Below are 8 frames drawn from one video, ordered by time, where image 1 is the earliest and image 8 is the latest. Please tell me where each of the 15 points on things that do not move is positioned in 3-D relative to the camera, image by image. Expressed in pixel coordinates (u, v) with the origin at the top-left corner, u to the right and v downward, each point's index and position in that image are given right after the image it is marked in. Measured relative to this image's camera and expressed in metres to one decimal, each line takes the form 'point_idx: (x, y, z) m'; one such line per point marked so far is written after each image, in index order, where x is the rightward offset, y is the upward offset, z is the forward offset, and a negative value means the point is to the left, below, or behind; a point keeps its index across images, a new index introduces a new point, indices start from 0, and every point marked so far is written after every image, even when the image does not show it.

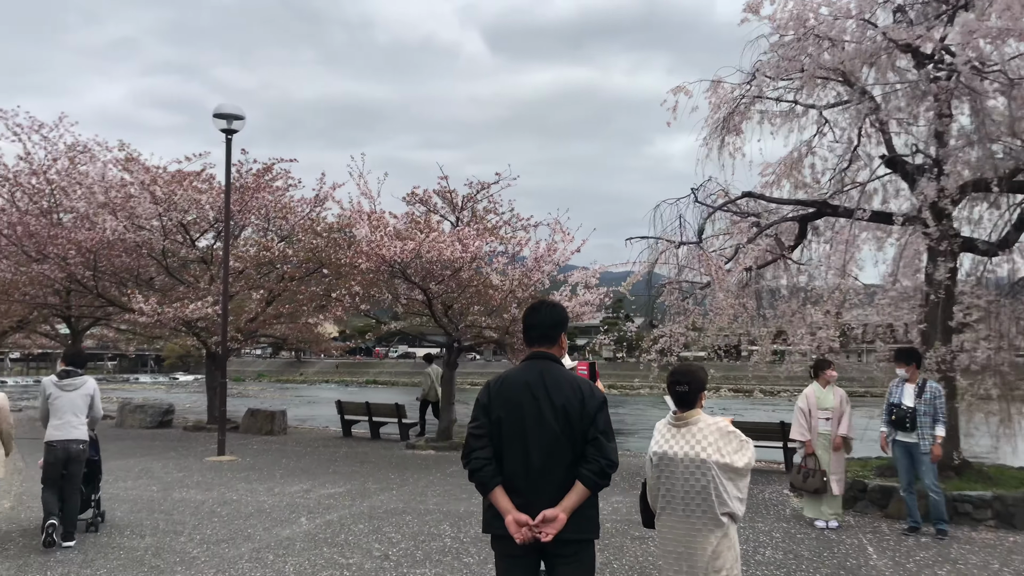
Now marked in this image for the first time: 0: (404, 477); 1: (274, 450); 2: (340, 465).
0: (-1.1, -1.9, +9.3) m
1: (-3.1, -2.1, +11.9) m
2: (-2.0, -2.0, +10.2) m
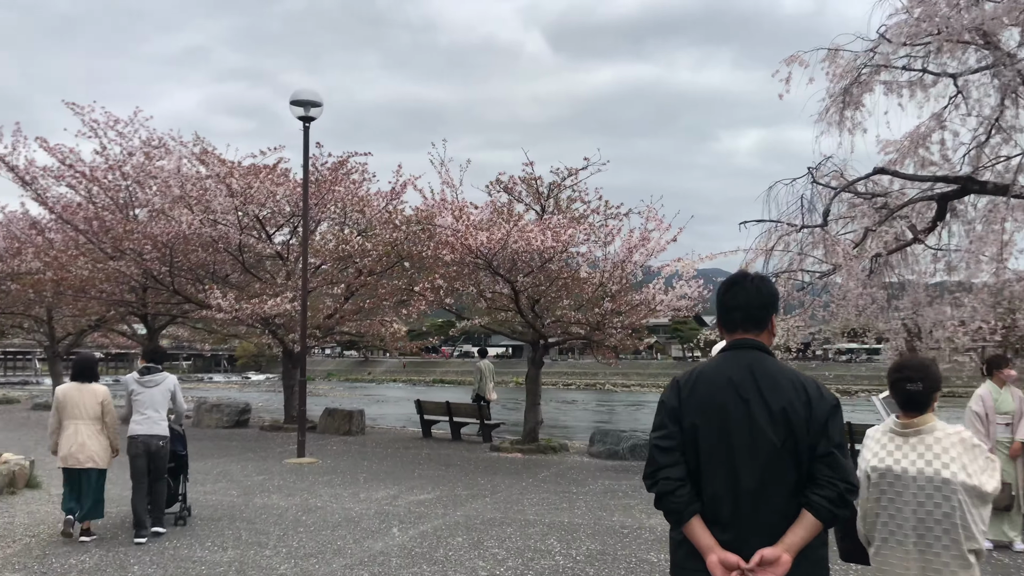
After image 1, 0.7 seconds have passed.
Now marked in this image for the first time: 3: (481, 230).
0: (-0.2, -1.9, +8.7) m
1: (-2.0, -2.1, +11.5) m
2: (-0.9, -1.9, +9.7) m
3: (-0.3, +0.7, +9.9) m
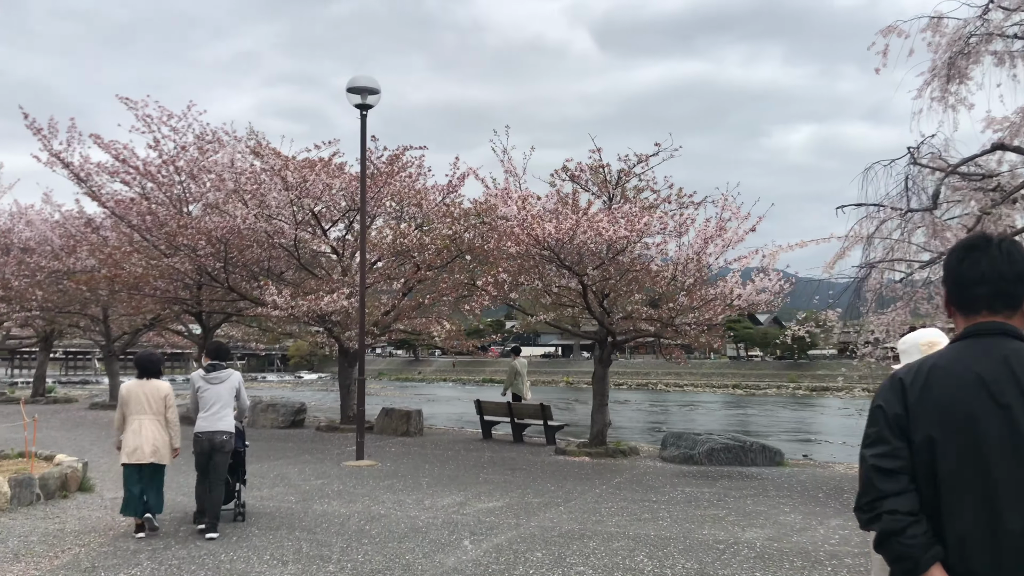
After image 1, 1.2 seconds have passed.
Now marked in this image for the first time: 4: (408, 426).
0: (+0.5, -1.8, +8.2) m
1: (-1.2, -2.0, +11.0) m
2: (-0.2, -1.9, +9.2) m
3: (+0.4, +0.7, +9.4) m
4: (-1.5, -2.0, +13.0) m
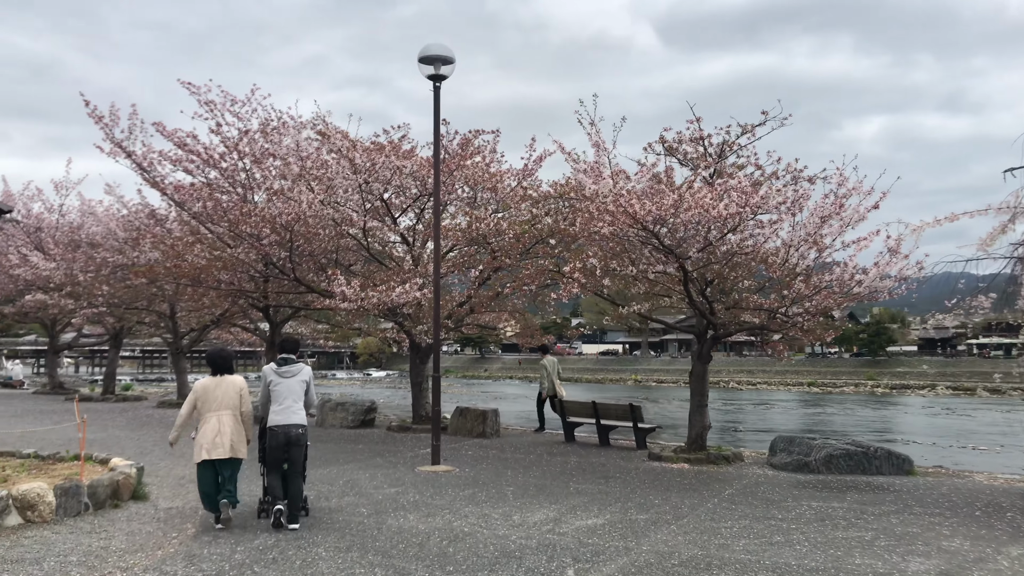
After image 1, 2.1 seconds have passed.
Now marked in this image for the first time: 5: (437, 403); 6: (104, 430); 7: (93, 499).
0: (+1.3, -1.7, +7.1) m
1: (-0.2, -1.9, +10.1) m
2: (+0.6, -1.8, +8.2) m
3: (+1.2, +0.8, +8.4) m
4: (-0.4, -1.9, +12.1) m
5: (-0.8, -1.2, +9.5) m
6: (-6.3, -2.2, +14.0) m
7: (-3.1, -1.6, +6.7) m
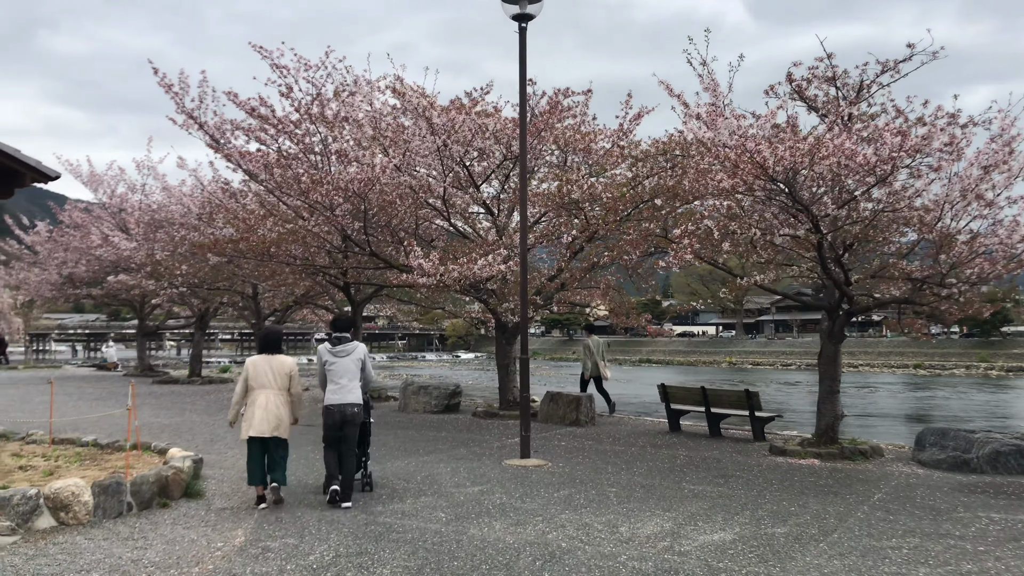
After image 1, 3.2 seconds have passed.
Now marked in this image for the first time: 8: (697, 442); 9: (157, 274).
0: (+1.9, -1.4, +5.9) m
1: (+0.8, -1.6, +9.0) m
2: (+1.4, -1.5, +7.0) m
3: (+2.0, +1.1, +7.1) m
4: (+0.8, -1.6, +11.0) m
5: (+0.1, -0.9, +8.4) m
6: (-4.9, -1.9, +13.5) m
7: (-2.5, -1.4, +5.9) m
8: (+1.9, -1.6, +9.5) m
9: (-6.8, +0.3, +17.4) m
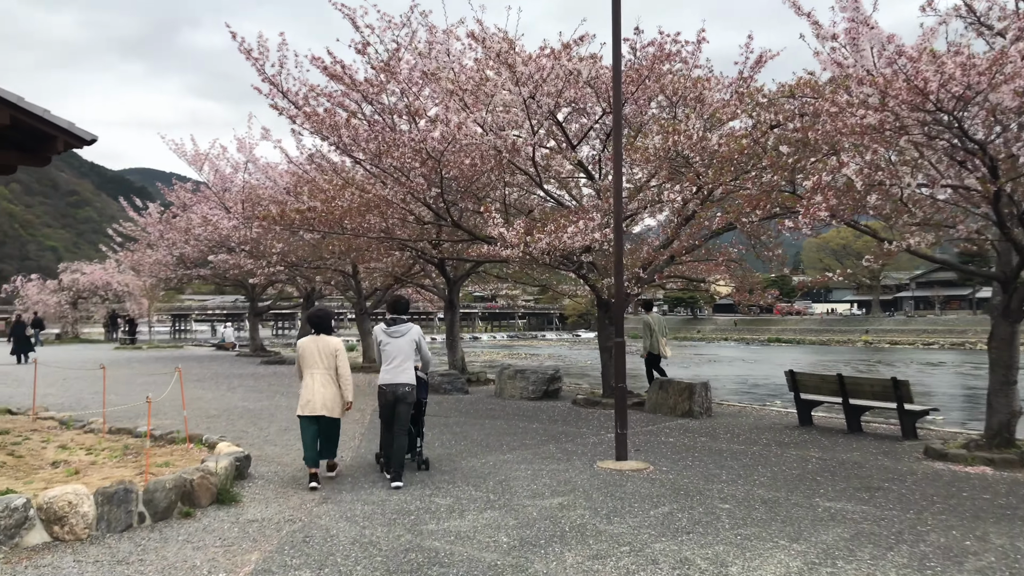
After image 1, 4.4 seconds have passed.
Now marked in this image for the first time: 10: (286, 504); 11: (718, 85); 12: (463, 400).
0: (+2.3, -1.2, +4.4) m
1: (+1.6, -1.3, +7.6) m
2: (+2.0, -1.3, +5.6) m
3: (+2.5, +1.3, +5.5) m
4: (+1.9, -1.2, +9.7) m
5: (+0.9, -0.7, +7.2) m
6: (-3.4, -1.6, +12.9) m
7: (-2.0, -1.2, +5.0) m
8: (+2.8, -1.3, +8.0) m
9: (-4.8, +0.7, +17.0) m
10: (-1.4, -1.4, +5.7) m
11: (+2.2, +2.1, +9.7) m
12: (-0.6, -1.4, +11.4) m
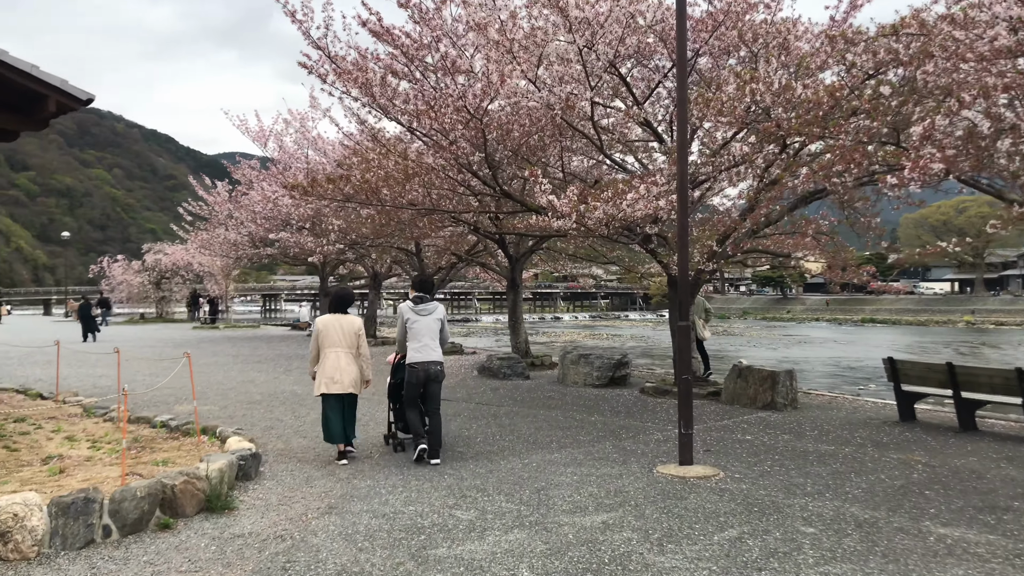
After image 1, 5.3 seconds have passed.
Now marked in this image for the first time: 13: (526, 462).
0: (+2.4, -1.1, +3.3) m
1: (+2.0, -1.2, +6.6) m
2: (+2.2, -1.1, +4.5) m
3: (+2.7, +1.5, +4.3) m
4: (+2.5, -1.0, +8.5) m
5: (+1.2, -0.5, +6.1) m
6: (-2.6, -1.3, +12.3) m
7: (-1.9, -1.1, +4.3) m
8: (+3.2, -1.1, +6.8) m
9: (-3.6, +1.1, +16.4) m
10: (-1.2, -1.2, +4.9) m
11: (+2.7, +2.4, +8.5) m
12: (+0.1, -1.2, +10.5) m
13: (+0.1, -1.2, +6.1) m
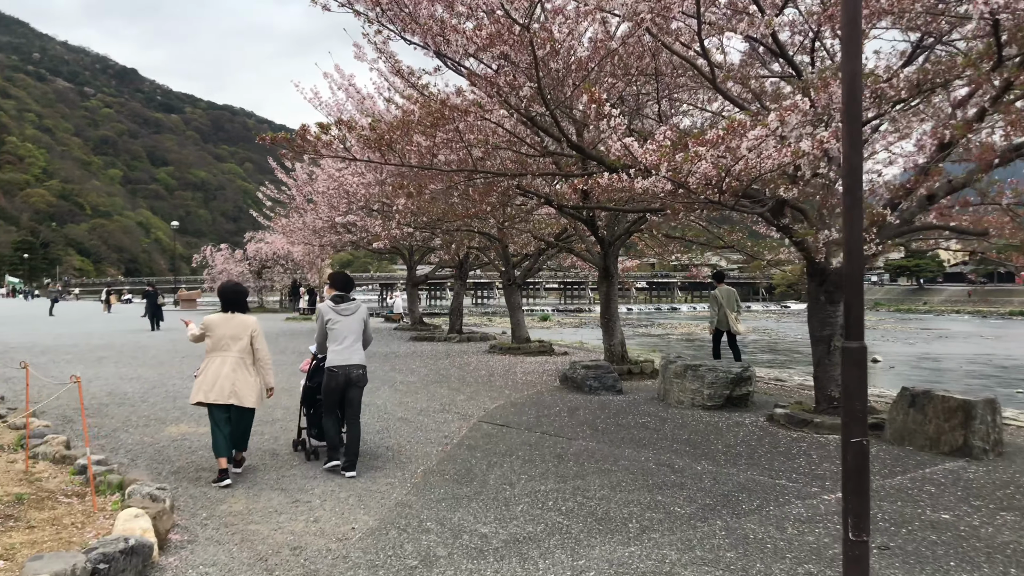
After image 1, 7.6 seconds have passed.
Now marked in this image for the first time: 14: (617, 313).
0: (+2.2, -1.1, +0.6) m
1: (+2.2, -1.1, +3.9) m
2: (+2.1, -1.1, +1.9) m
3: (+2.6, +1.5, +1.5) m
4: (+2.9, -1.0, +5.8) m
5: (+1.4, -0.5, +3.6) m
6: (-1.5, -1.2, +10.2) m
7: (-1.9, -1.1, +2.2) m
8: (+3.5, -1.1, +4.0) m
9: (-2.0, +1.2, +14.4) m
10: (-1.2, -1.2, +2.7) m
11: (+3.2, +2.4, +5.7) m
12: (+0.9, -1.1, +8.1) m
13: (+0.3, -1.1, +3.7) m
14: (+1.3, -0.3, +10.9) m
